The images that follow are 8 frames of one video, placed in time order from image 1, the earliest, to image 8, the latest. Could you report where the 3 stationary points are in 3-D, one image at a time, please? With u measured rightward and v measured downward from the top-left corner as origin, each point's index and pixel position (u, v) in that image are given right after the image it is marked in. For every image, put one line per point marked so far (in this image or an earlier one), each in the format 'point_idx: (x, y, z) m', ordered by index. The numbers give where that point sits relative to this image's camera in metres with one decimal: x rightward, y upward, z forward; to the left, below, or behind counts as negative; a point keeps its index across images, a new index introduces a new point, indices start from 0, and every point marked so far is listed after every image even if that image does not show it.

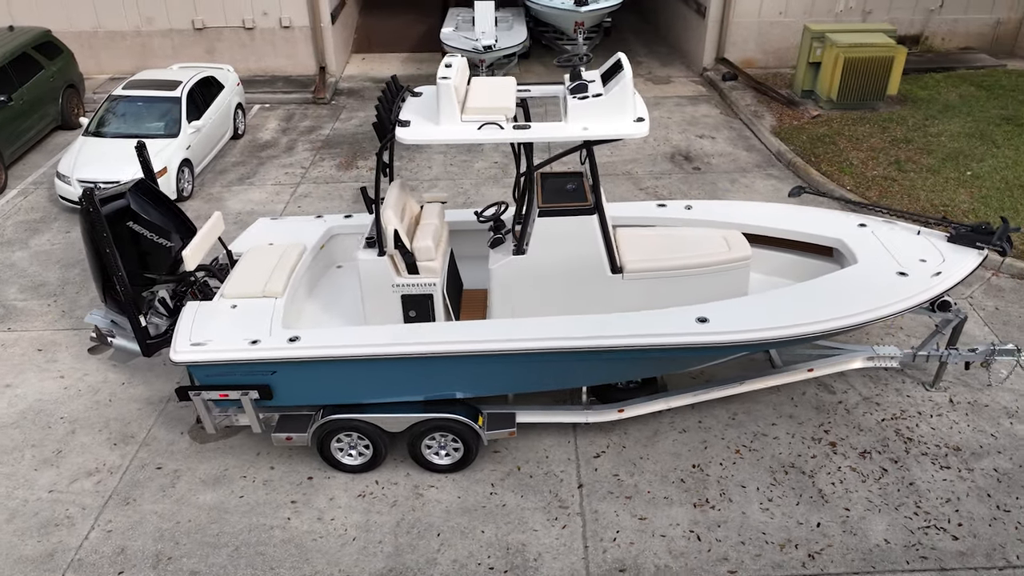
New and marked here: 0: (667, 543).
0: (+0.8, -1.2, +3.7) m
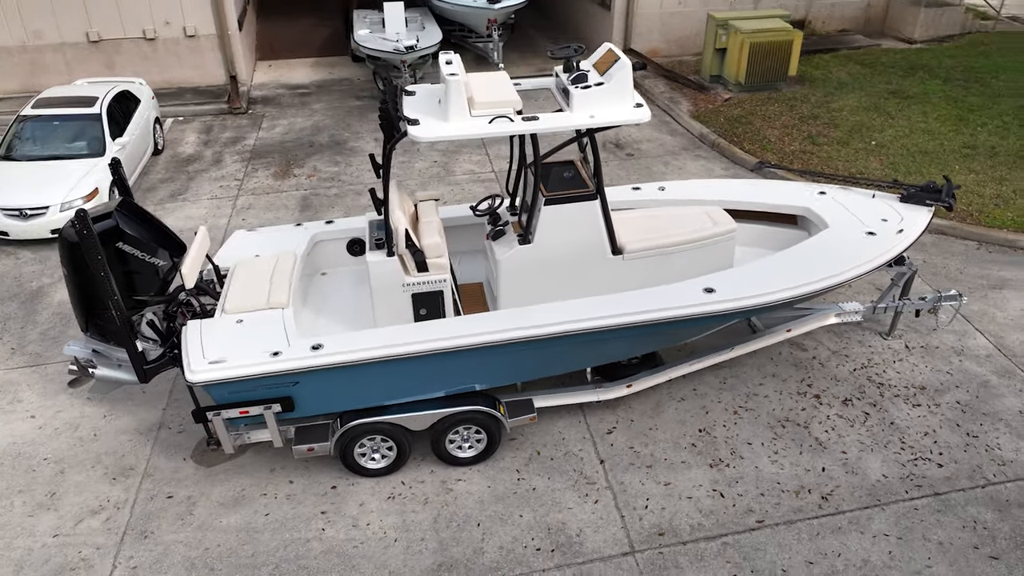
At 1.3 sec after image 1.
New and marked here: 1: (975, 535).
0: (+0.9, -1.1, +3.9) m
1: (+2.3, -1.2, +3.7) m
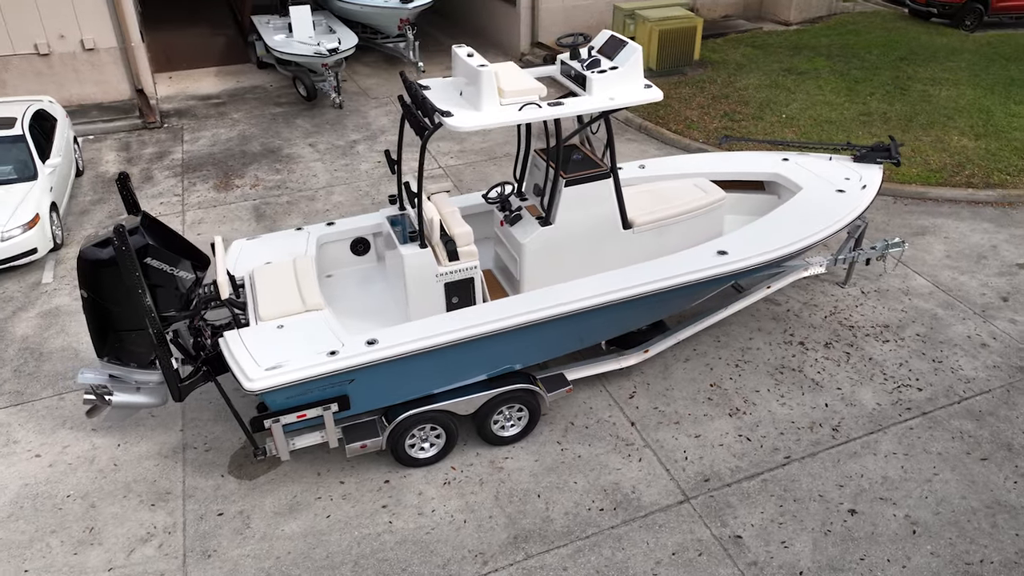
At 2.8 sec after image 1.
0: (+1.2, -0.9, +4.2) m
1: (+2.6, -0.9, +4.3) m
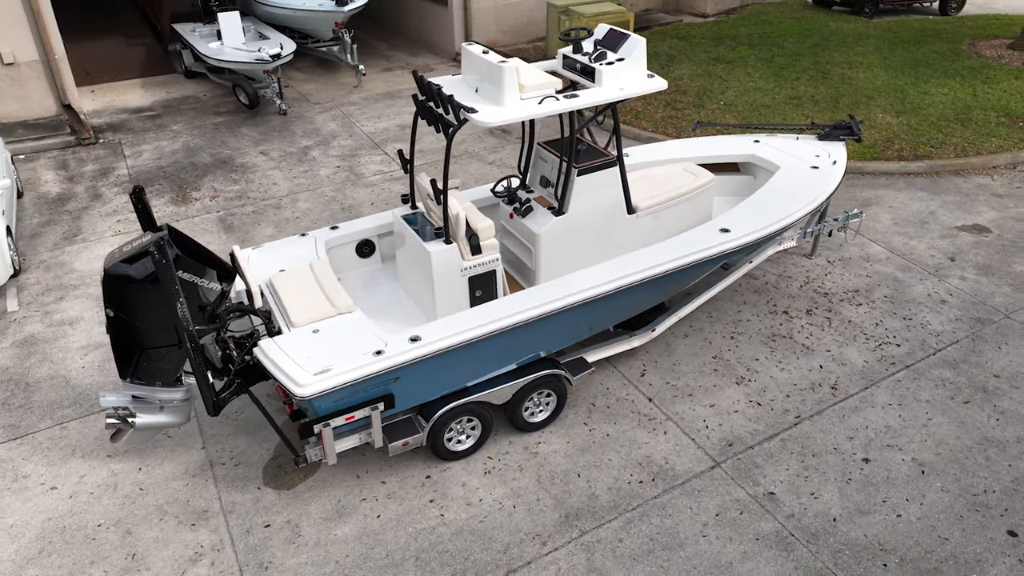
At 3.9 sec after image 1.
0: (+1.4, -0.7, +4.5) m
1: (+2.7, -0.6, +4.7) m
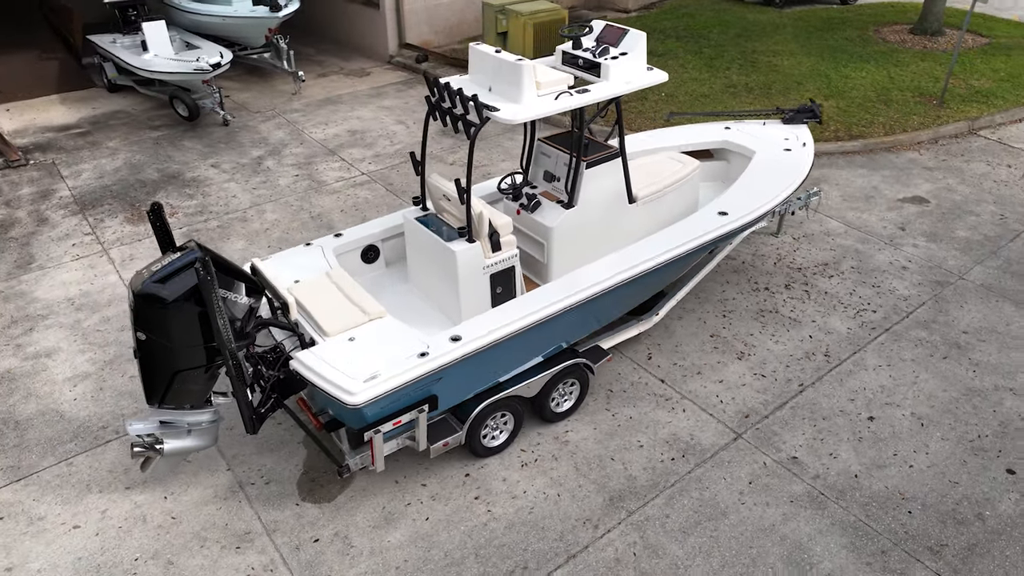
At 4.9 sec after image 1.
0: (+1.5, -0.6, +4.7) m
1: (+2.8, -0.4, +5.1) m
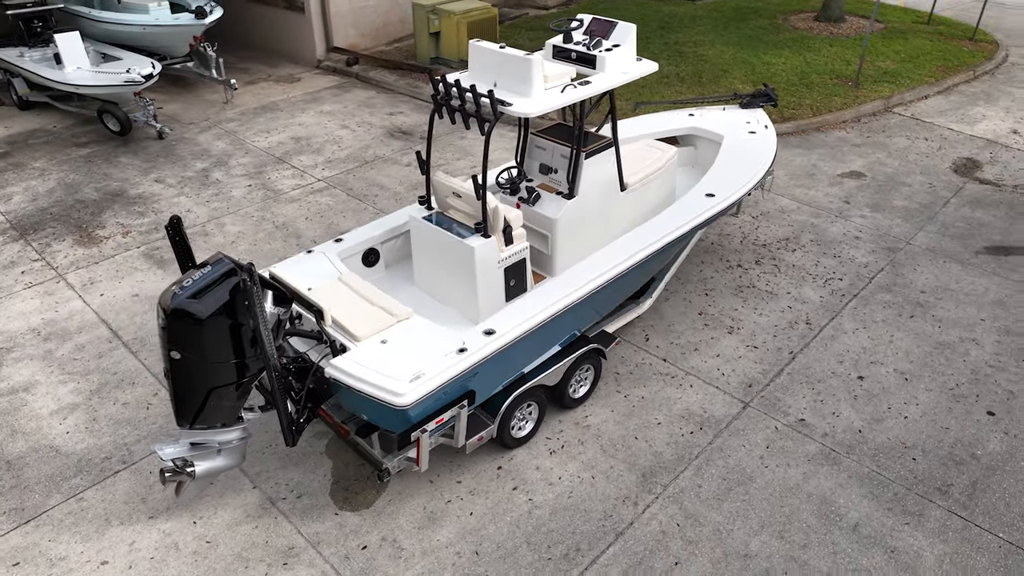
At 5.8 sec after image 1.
0: (+1.5, -0.5, +5.0) m
1: (+2.7, -0.1, +5.5) m
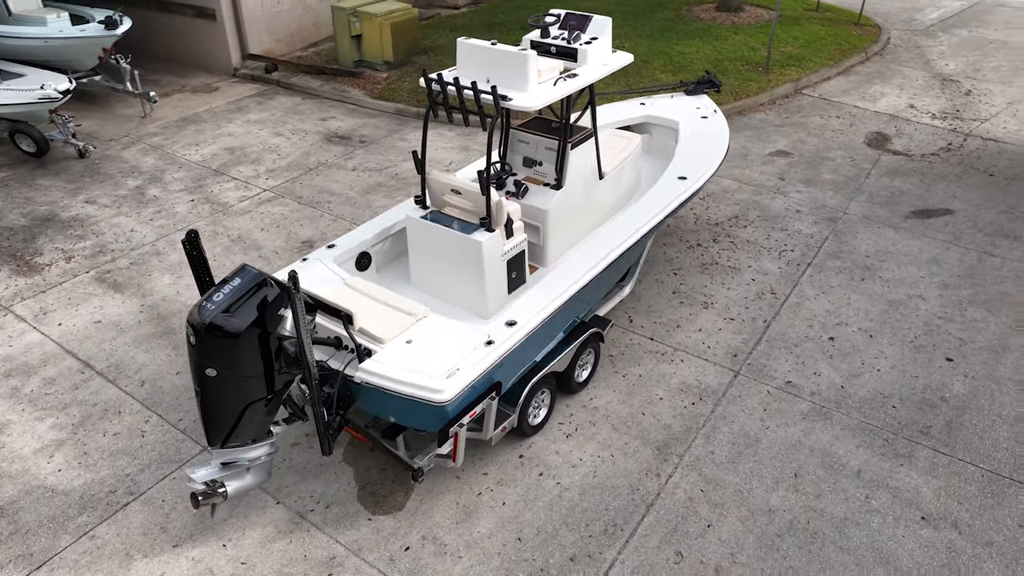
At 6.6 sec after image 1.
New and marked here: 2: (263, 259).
0: (+1.5, -0.3, +5.2) m
1: (+2.6, +0.1, +5.9) m
2: (-2.0, +0.2, +6.1) m
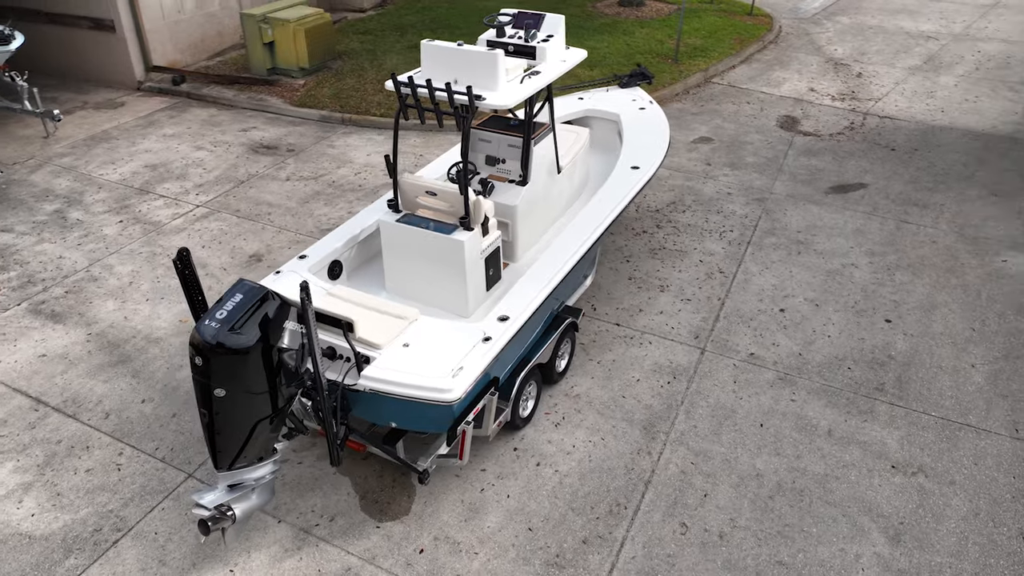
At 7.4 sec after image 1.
0: (+1.3, -0.2, +5.5) m
1: (+2.2, +0.3, +6.3) m
2: (-2.3, +0.1, +5.9) m
